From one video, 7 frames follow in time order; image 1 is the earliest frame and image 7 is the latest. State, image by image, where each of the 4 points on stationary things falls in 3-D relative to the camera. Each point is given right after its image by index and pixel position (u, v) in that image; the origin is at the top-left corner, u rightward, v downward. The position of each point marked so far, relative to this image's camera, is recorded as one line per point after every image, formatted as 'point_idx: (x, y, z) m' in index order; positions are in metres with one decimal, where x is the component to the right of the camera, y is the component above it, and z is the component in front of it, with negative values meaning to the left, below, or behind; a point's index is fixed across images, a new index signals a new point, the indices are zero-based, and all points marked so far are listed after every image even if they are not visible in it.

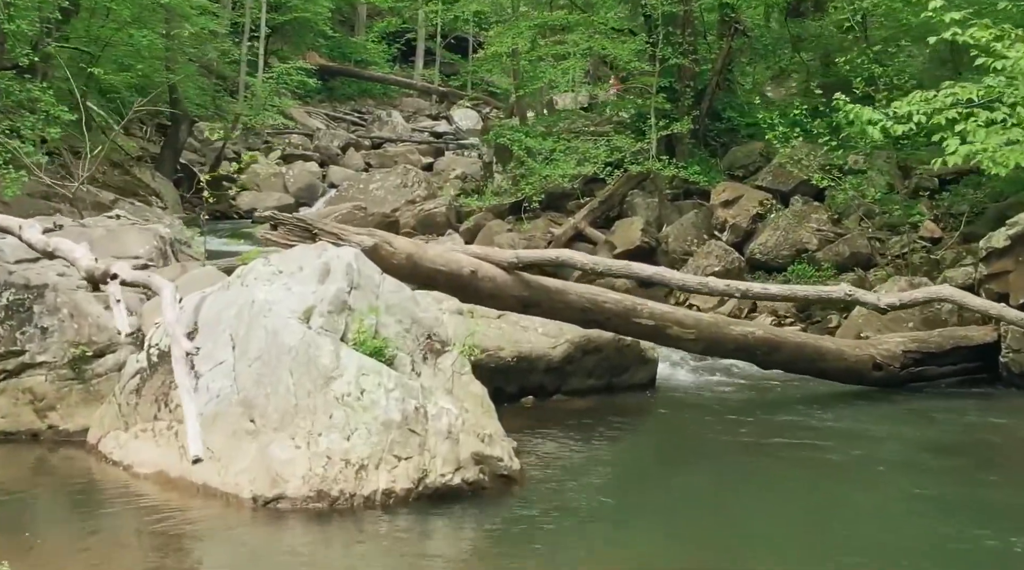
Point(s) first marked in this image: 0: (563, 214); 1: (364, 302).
0: (+0.9, +1.3, +18.2) m
1: (-1.0, -0.1, +6.9) m
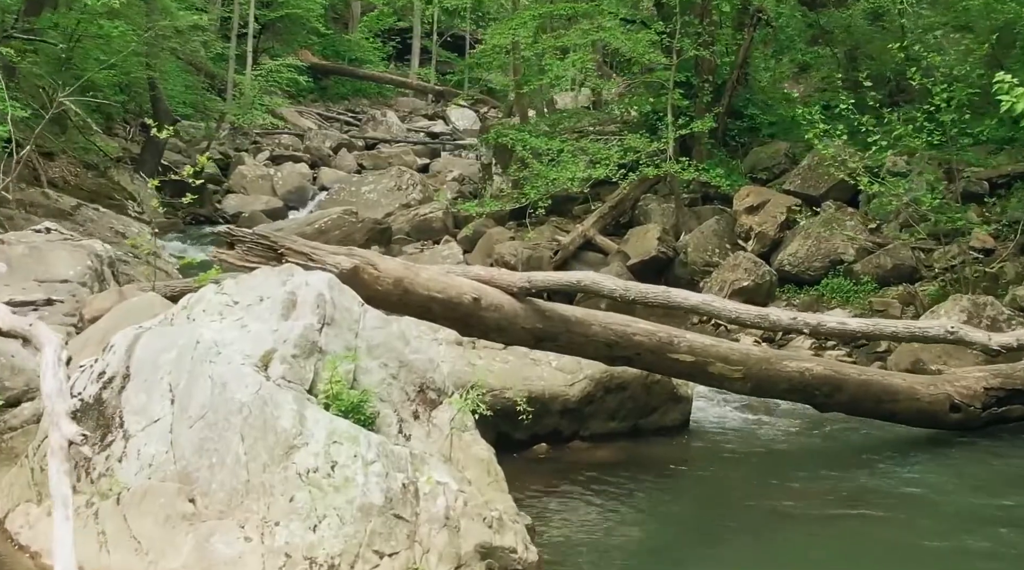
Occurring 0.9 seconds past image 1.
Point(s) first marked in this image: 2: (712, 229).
0: (+1.0, +1.1, +16.8) m
1: (-0.9, -0.3, +5.5) m
2: (+2.8, +0.8, +14.2) m
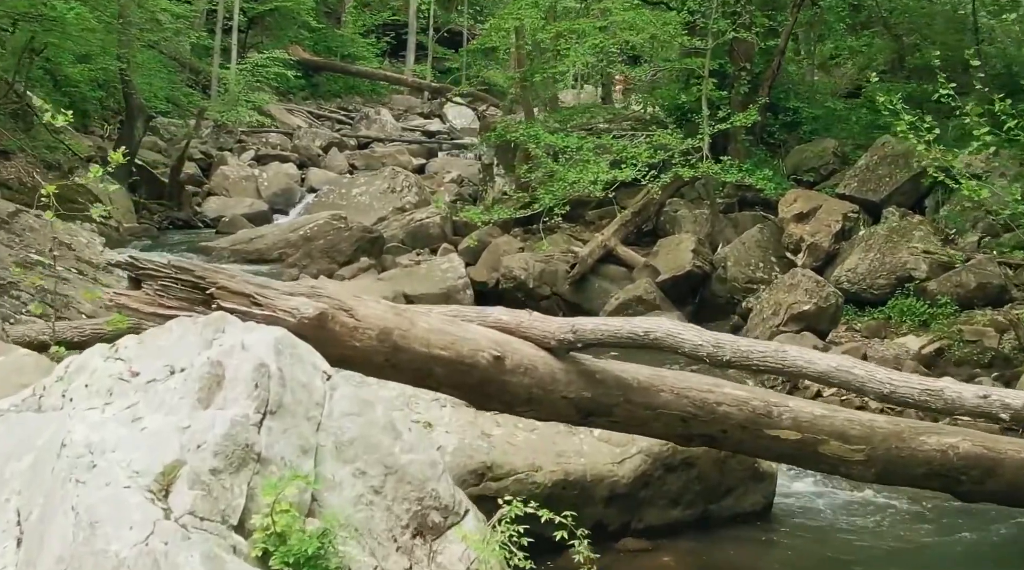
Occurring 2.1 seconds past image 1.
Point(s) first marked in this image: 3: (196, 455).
0: (+1.1, +0.8, +14.8) m
1: (-0.8, -0.5, +3.5) m
2: (+2.9, +0.5, +12.3) m
3: (-1.0, -0.5, +3.3) m
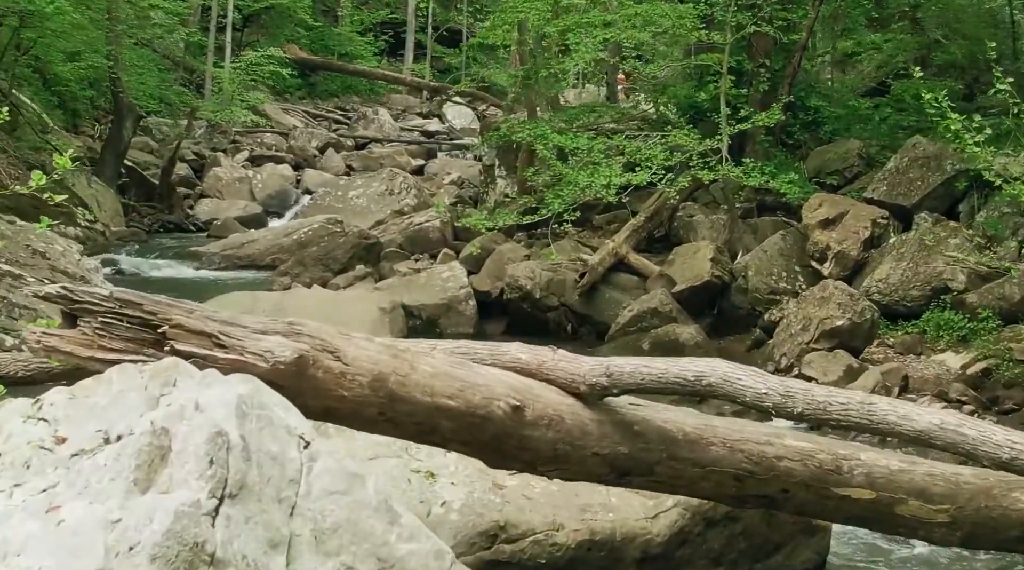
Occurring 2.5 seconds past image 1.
0: (+1.1, +0.7, +14.0) m
1: (-0.7, -0.7, +2.7) m
2: (+3.0, +0.4, +11.5) m
3: (-0.9, -0.7, +2.5) m
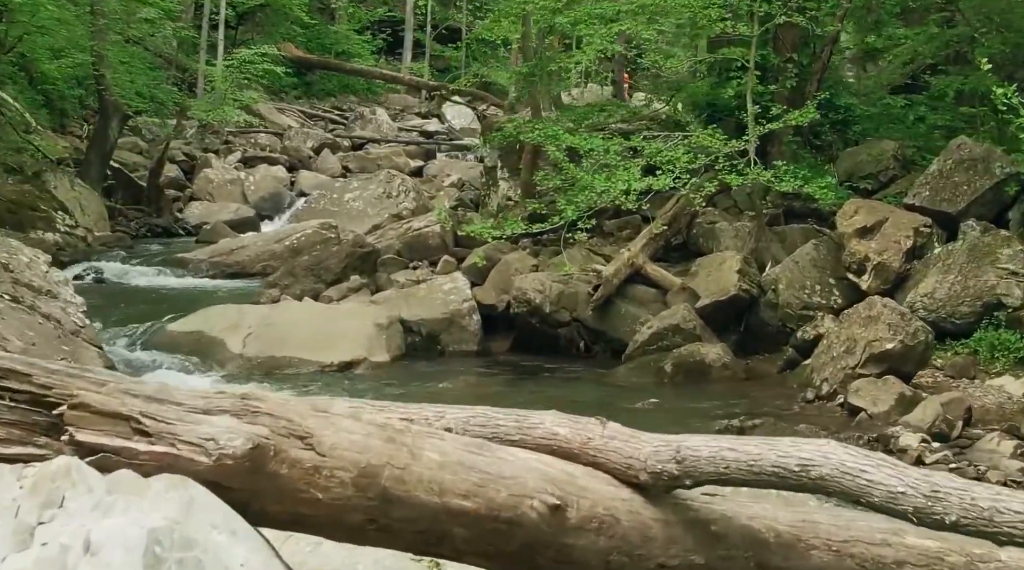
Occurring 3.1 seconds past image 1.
0: (+1.2, +0.6, +13.0) m
1: (-0.6, -0.8, +1.7) m
2: (+3.1, +0.3, +10.5) m
3: (-0.8, -0.8, +1.5) m
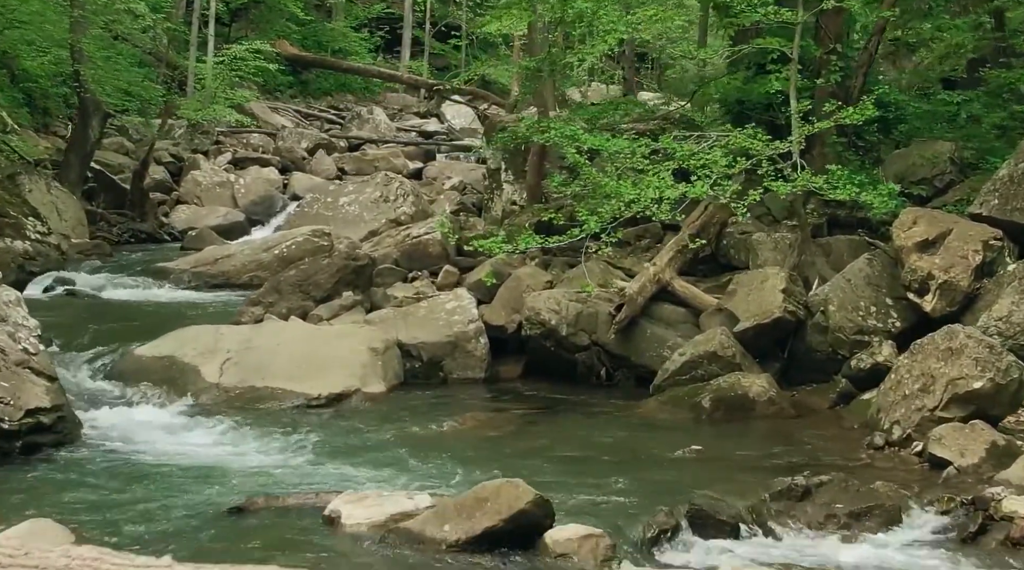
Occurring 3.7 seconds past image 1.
0: (+1.3, +0.4, +11.8) m
1: (-0.5, -1.0, +0.5) m
2: (+3.2, +0.1, +9.2) m
3: (-0.7, -1.0, +0.3) m
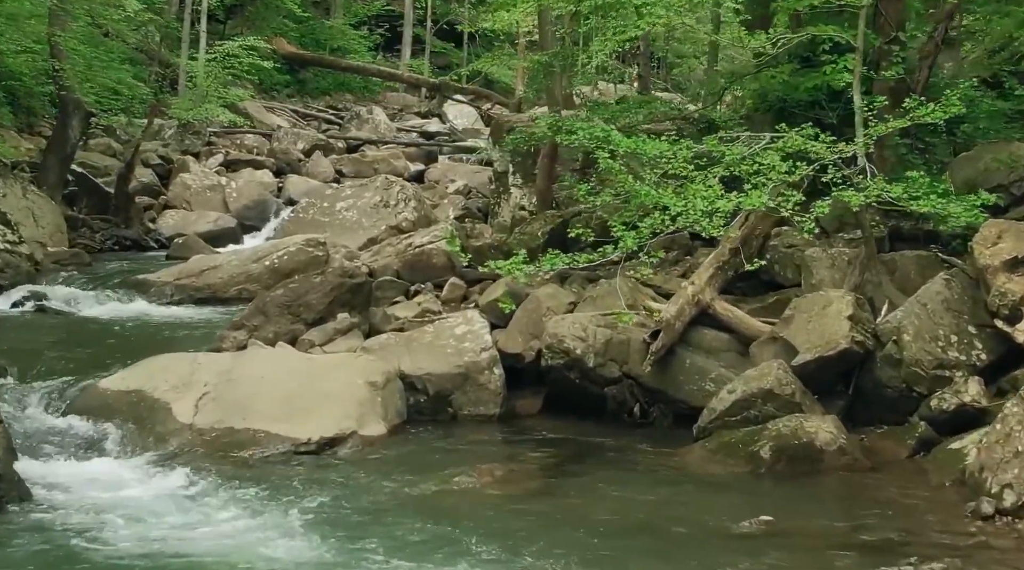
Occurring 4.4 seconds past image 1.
0: (+1.5, +0.2, +10.5) m
1: (-0.3, -1.2, -0.8) m
2: (+3.3, -0.1, +7.9) m
3: (-0.5, -1.2, -1.0) m
